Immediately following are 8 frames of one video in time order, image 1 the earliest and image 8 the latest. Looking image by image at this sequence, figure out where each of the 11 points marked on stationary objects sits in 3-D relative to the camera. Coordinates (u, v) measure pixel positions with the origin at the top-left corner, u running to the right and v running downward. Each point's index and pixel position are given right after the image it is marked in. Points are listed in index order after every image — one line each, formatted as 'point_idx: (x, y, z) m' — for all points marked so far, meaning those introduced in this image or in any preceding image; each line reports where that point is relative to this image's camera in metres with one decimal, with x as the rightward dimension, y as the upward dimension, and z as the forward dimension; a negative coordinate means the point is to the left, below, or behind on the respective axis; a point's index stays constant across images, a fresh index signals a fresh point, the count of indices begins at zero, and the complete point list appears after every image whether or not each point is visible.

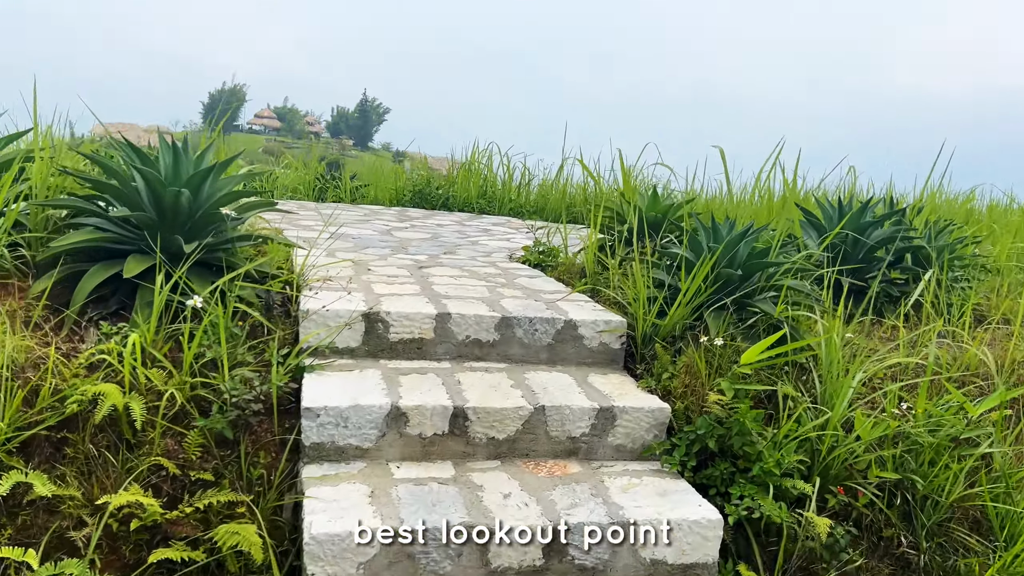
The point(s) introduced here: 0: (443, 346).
0: (-0.2, -0.1, +2.0) m
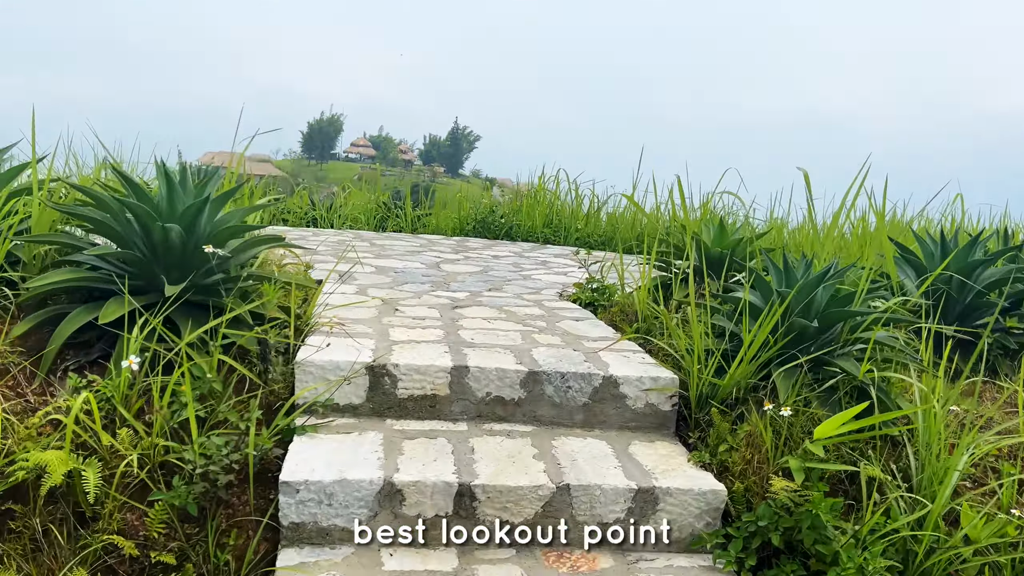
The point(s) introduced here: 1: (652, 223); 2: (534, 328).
0: (-0.1, -0.2, +1.7) m
1: (+0.7, +0.3, +4.3) m
2: (+0.1, -0.1, +2.2) m
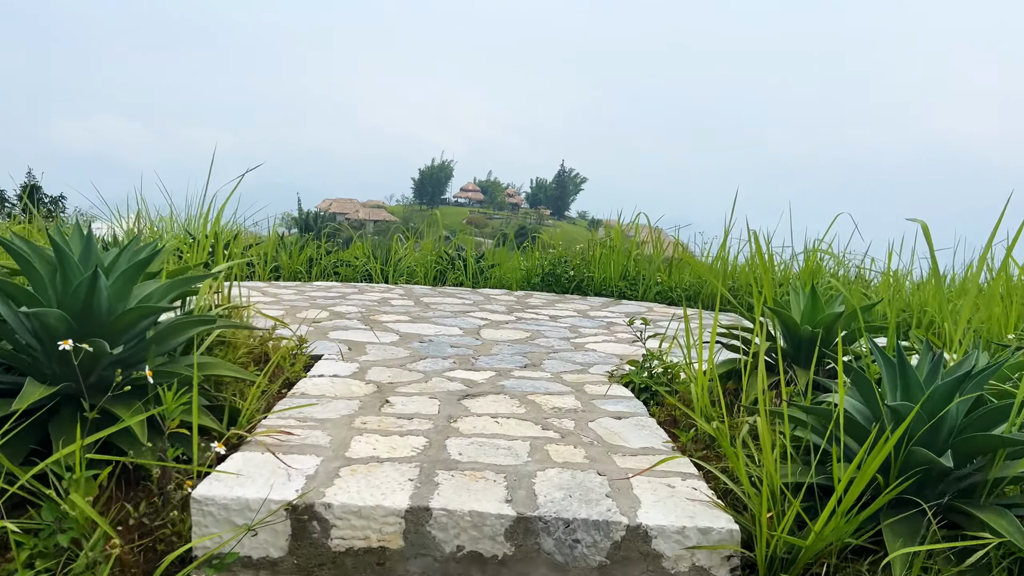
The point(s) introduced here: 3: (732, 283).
0: (-0.1, -0.4, +1.2) m
1: (+1.0, +0.1, +3.7) m
2: (+0.1, -0.3, +1.6) m
3: (+1.1, 0.0, +4.1) m
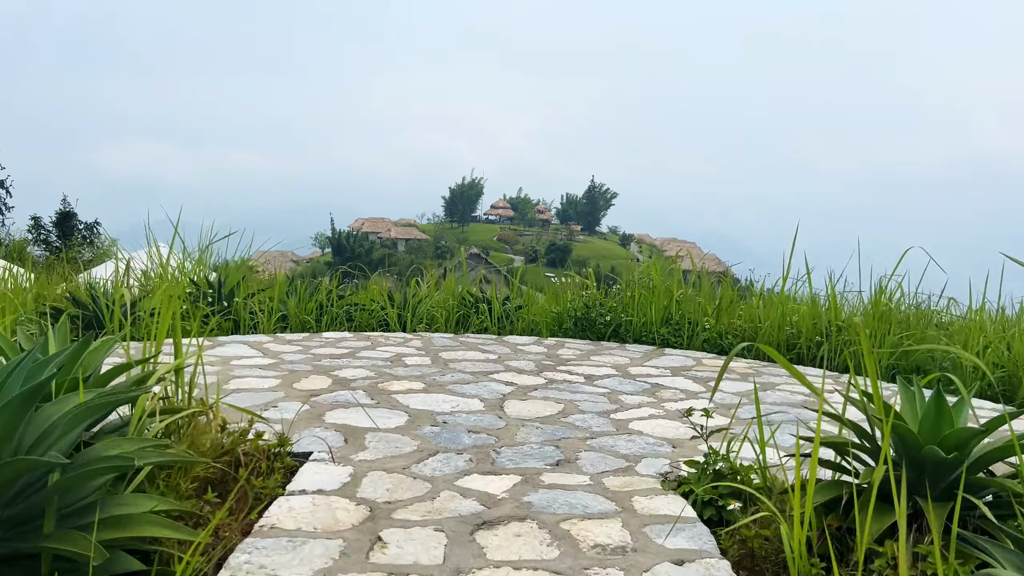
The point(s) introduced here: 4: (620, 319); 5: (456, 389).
0: (-0.1, -0.6, +0.8) m
1: (+1.2, -0.1, +3.2) m
2: (+0.1, -0.5, +1.2) m
3: (+1.2, -0.2, +3.6) m
4: (+0.5, -0.1, +3.9) m
5: (-0.2, -0.3, +2.6) m
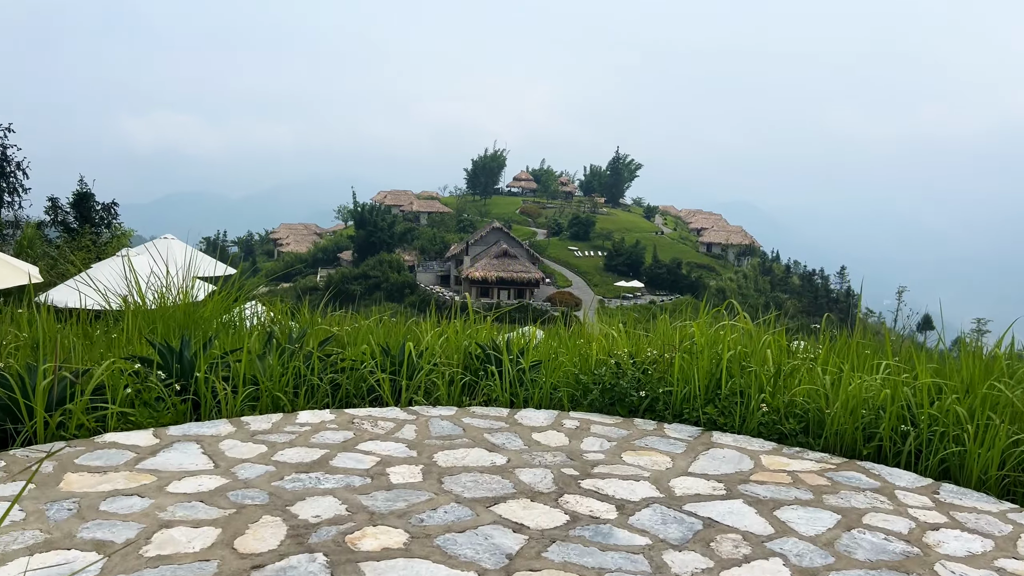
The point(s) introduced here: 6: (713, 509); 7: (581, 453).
0: (-0.1, -0.9, +0.2) m
1: (+1.2, -0.4, +2.5) m
2: (+0.1, -0.8, +0.6) m
3: (+1.3, -0.5, +2.9) m
4: (+0.6, -0.4, +3.2) m
5: (-0.2, -0.6, +2.0) m
6: (+0.6, -0.6, +2.3) m
7: (+0.2, -0.5, +2.8) m
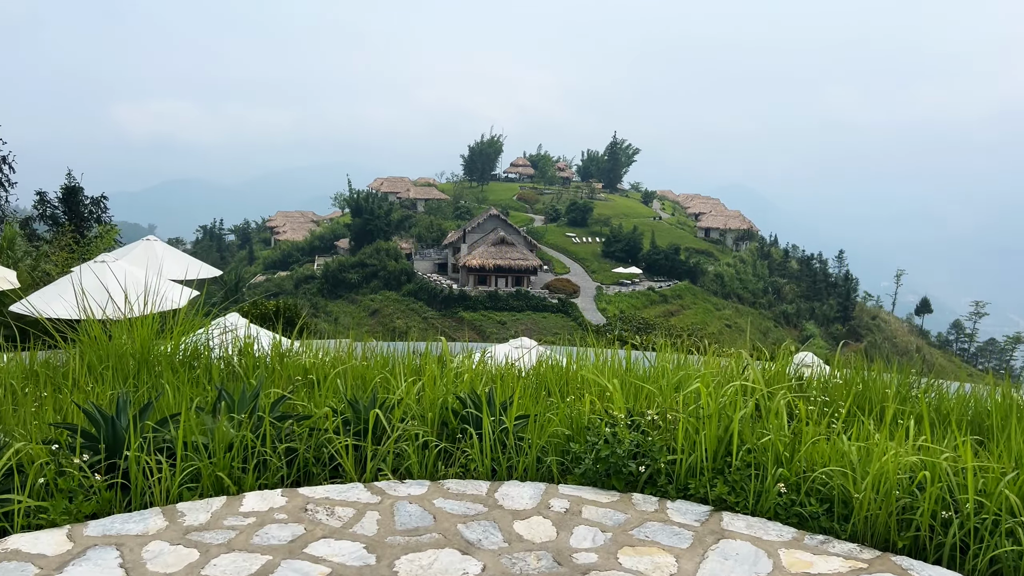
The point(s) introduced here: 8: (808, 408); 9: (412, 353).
0: (-0.2, -1.2, -0.2) m
1: (+1.1, -0.6, +2.1) m
2: (+0.1, -1.1, +0.2) m
3: (+1.2, -0.6, +2.5) m
4: (+0.5, -0.6, +2.8) m
5: (-0.2, -0.8, +1.6) m
6: (+0.5, -0.8, +1.9) m
7: (+0.2, -0.8, +2.4) m
8: (+1.2, -0.5, +3.2) m
9: (-0.7, -0.5, +5.4) m
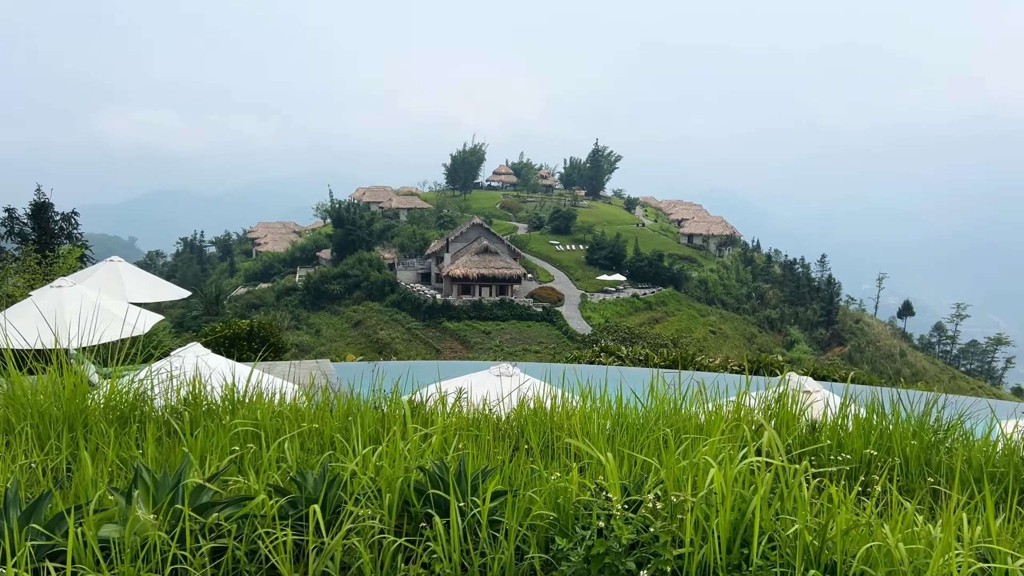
0: (-0.2, -1.4, -0.7) m
1: (+1.1, -0.8, +1.6) m
2: (0.0, -1.2, -0.3) m
3: (+1.1, -0.8, +2.1) m
4: (+0.4, -0.8, +2.3) m
5: (-0.3, -1.0, +1.1) m
6: (+0.5, -1.0, +1.4) m
7: (+0.1, -0.9, +1.9) m
8: (+1.1, -0.7, +2.8) m
9: (-0.8, -0.7, +4.9) m
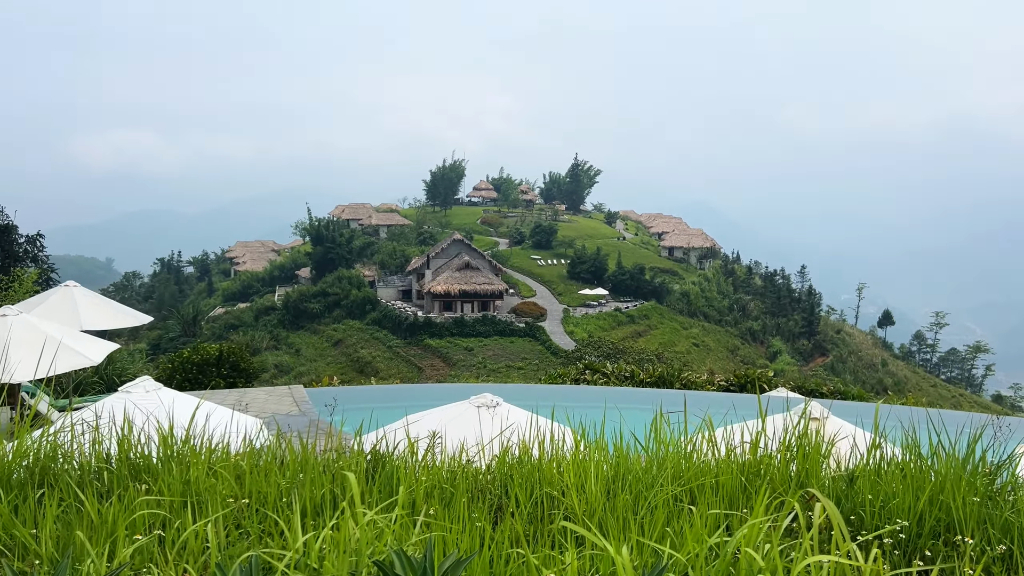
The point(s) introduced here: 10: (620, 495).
0: (-0.2, -1.4, -1.4) m
1: (+1.0, -0.9, +1.0) m
2: (+0.1, -1.3, -1.0) m
3: (+1.1, -0.9, +1.4) m
4: (+0.4, -0.9, +1.7) m
5: (-0.3, -1.1, +0.4) m
6: (+0.4, -1.1, +0.8) m
7: (+0.1, -1.0, +1.2) m
8: (+1.0, -0.7, +2.1) m
9: (-0.9, -0.8, +4.2) m
10: (+0.5, -0.8, +3.4) m
